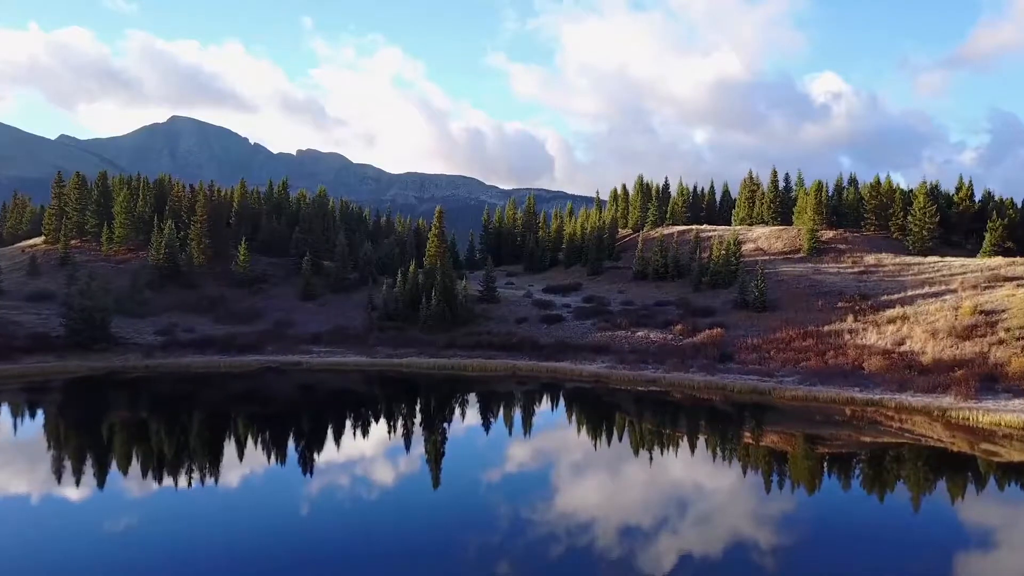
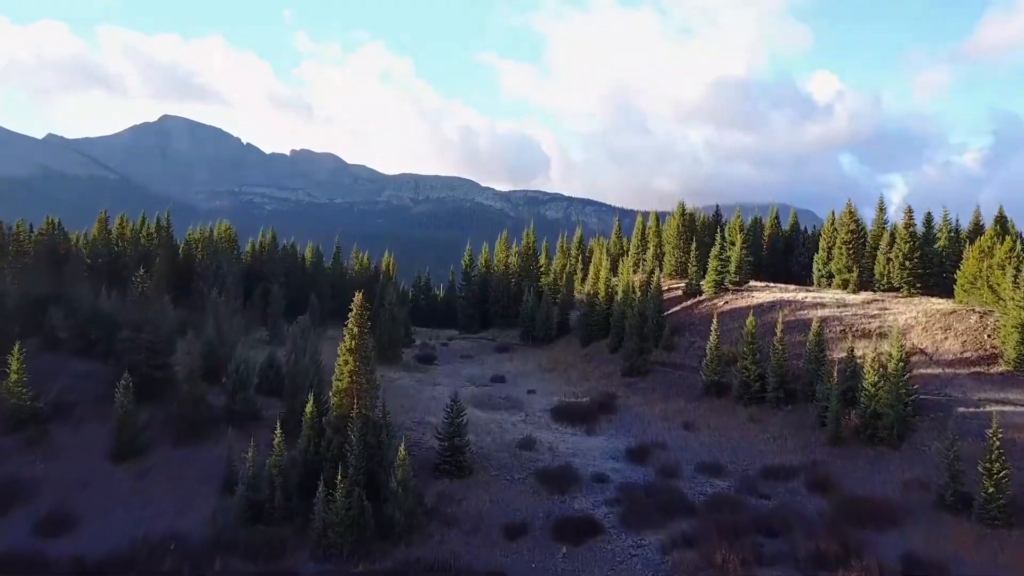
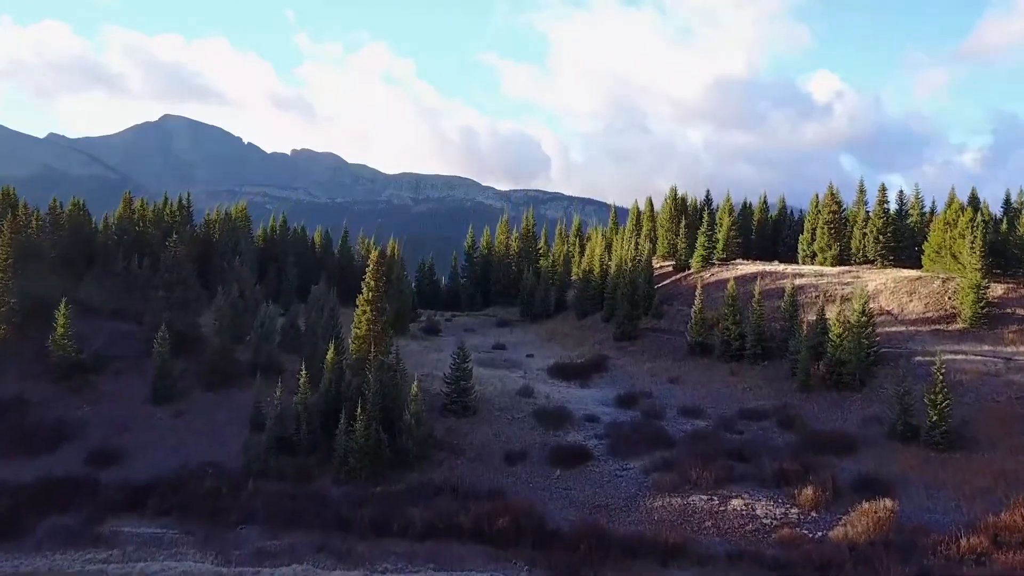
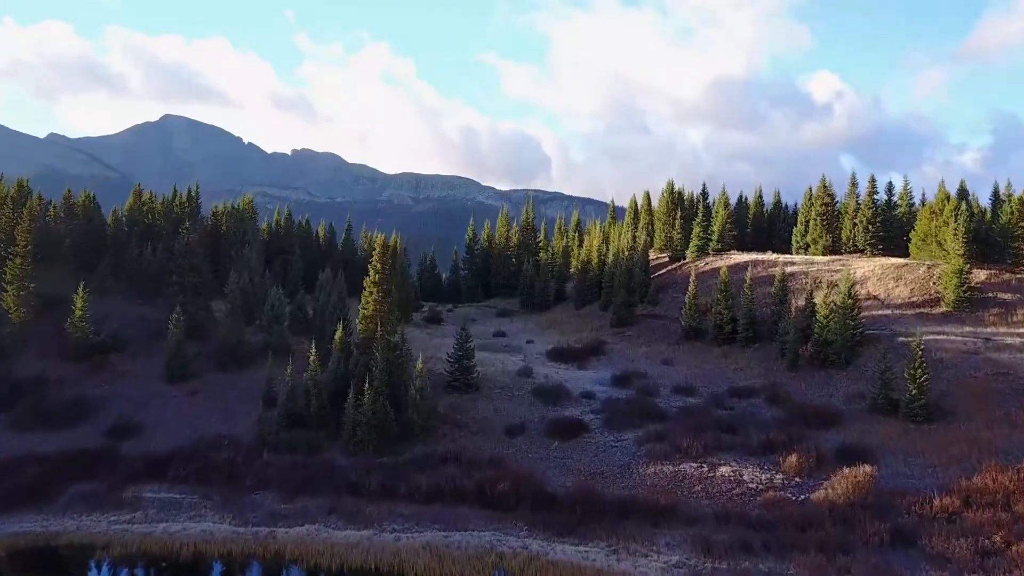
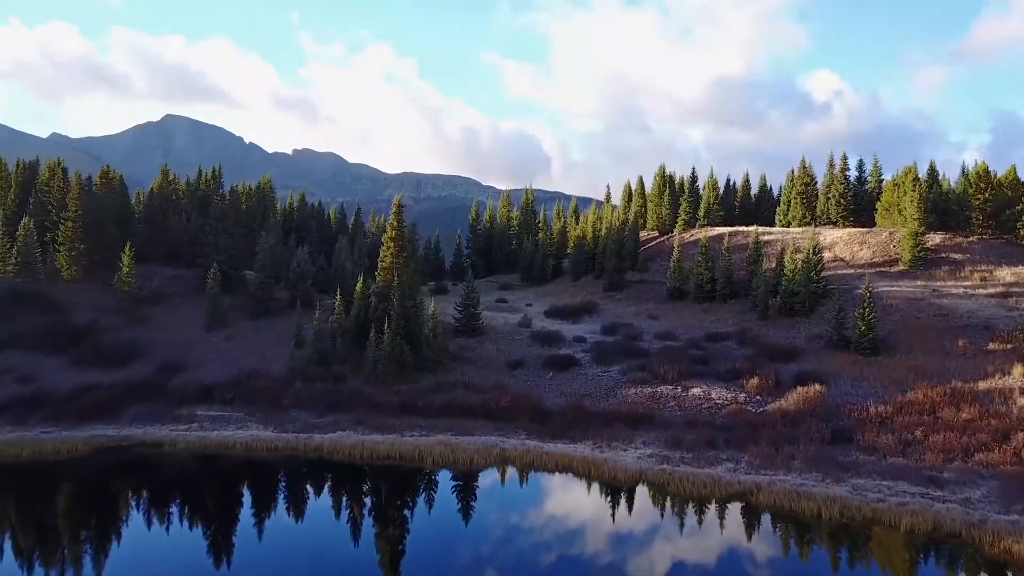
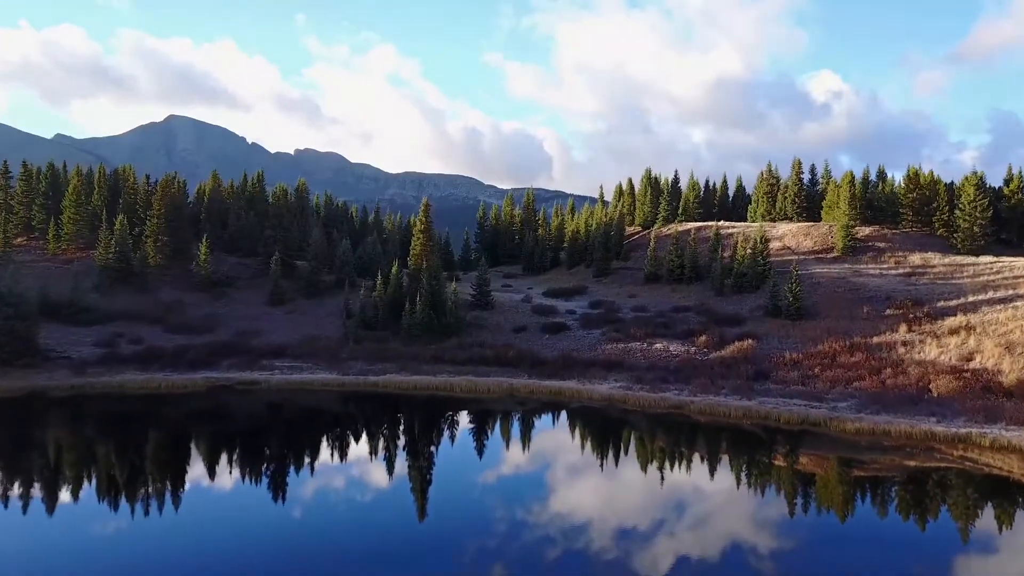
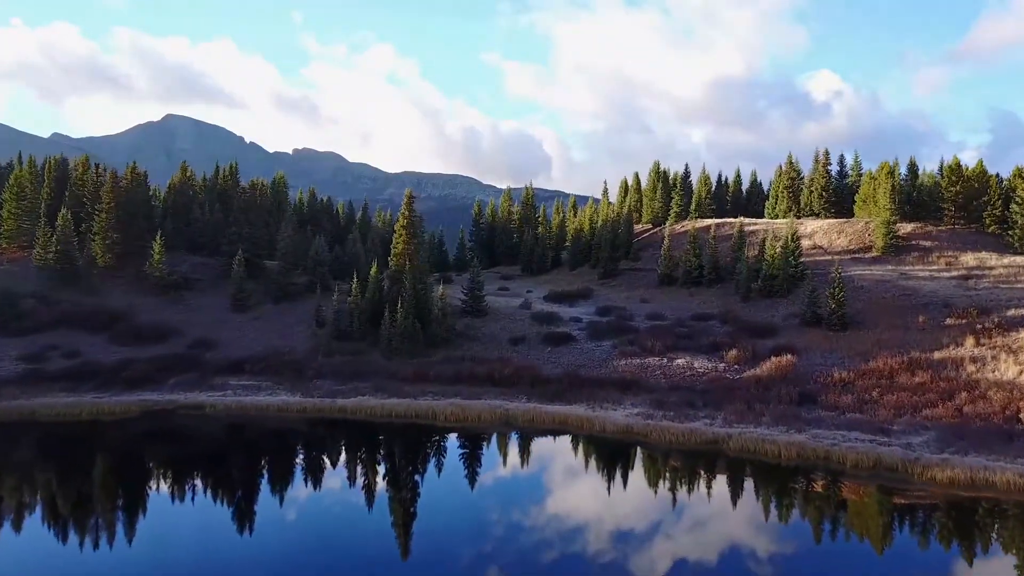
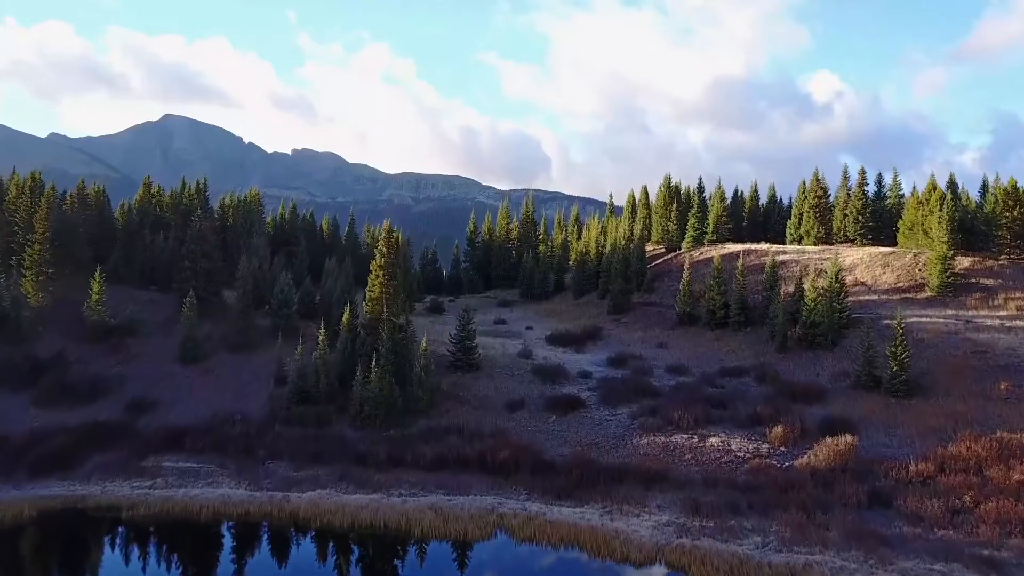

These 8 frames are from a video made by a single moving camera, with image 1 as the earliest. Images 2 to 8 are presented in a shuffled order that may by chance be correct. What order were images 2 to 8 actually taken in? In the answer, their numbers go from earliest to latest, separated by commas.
6, 7, 5, 8, 4, 3, 2
